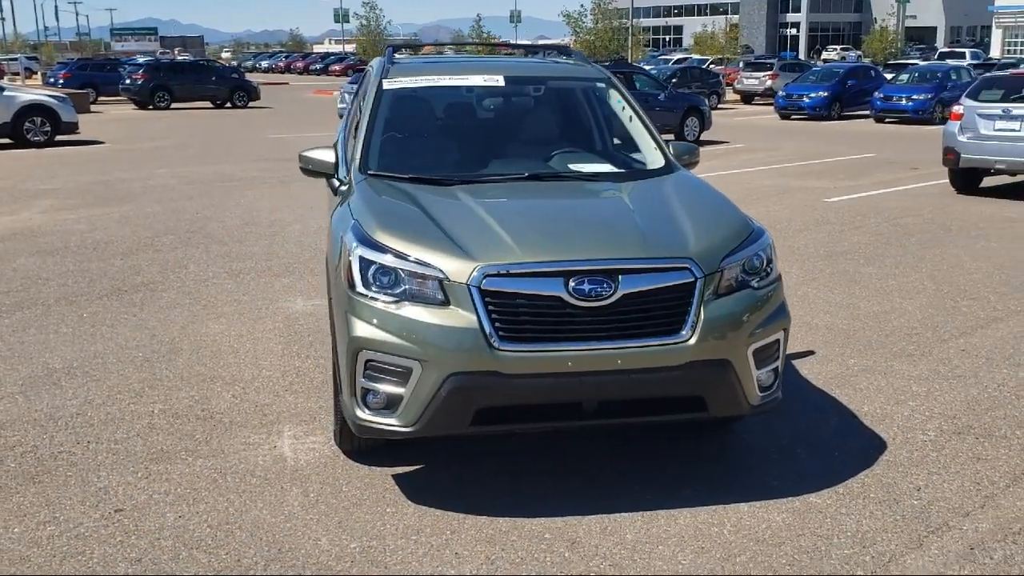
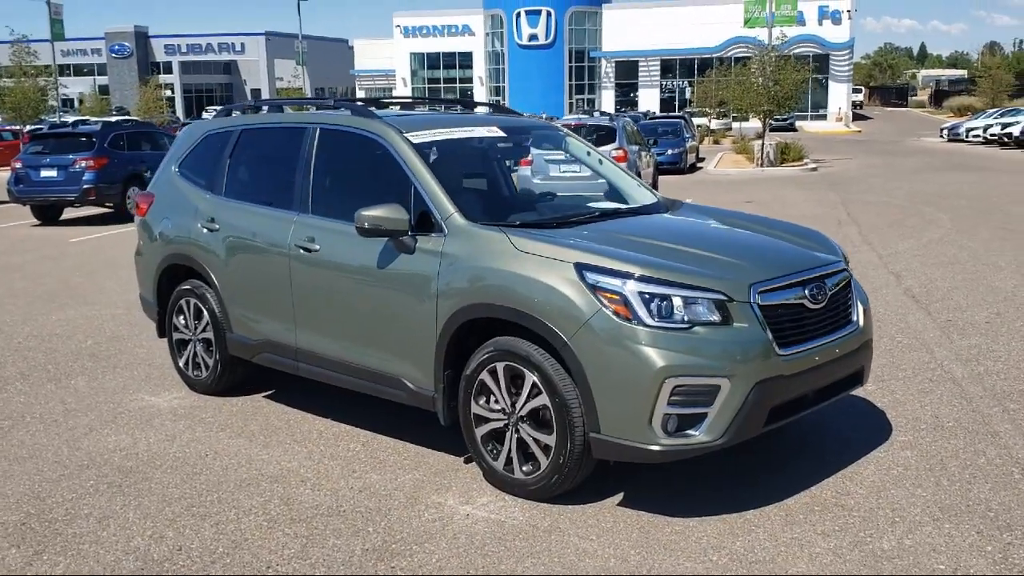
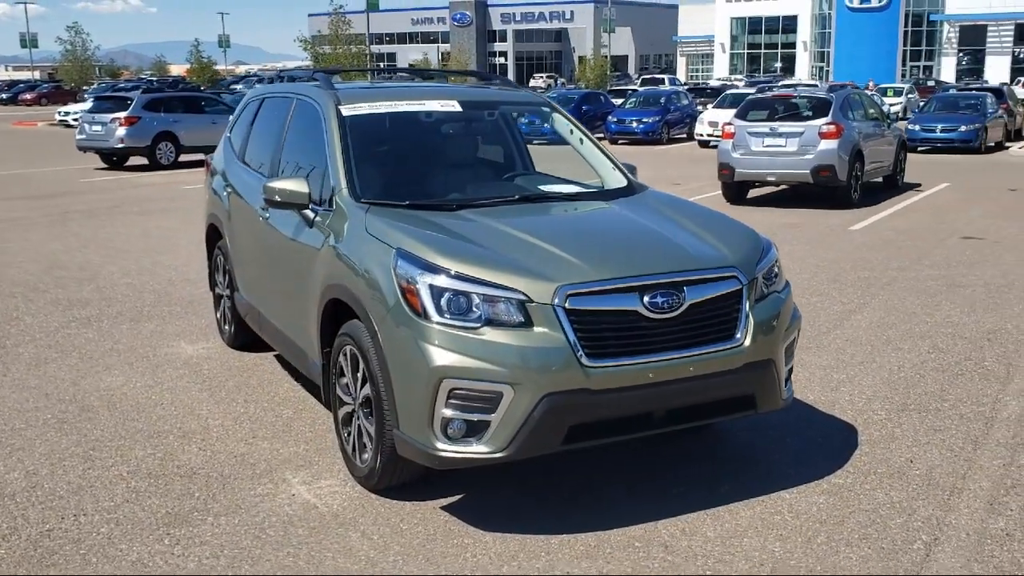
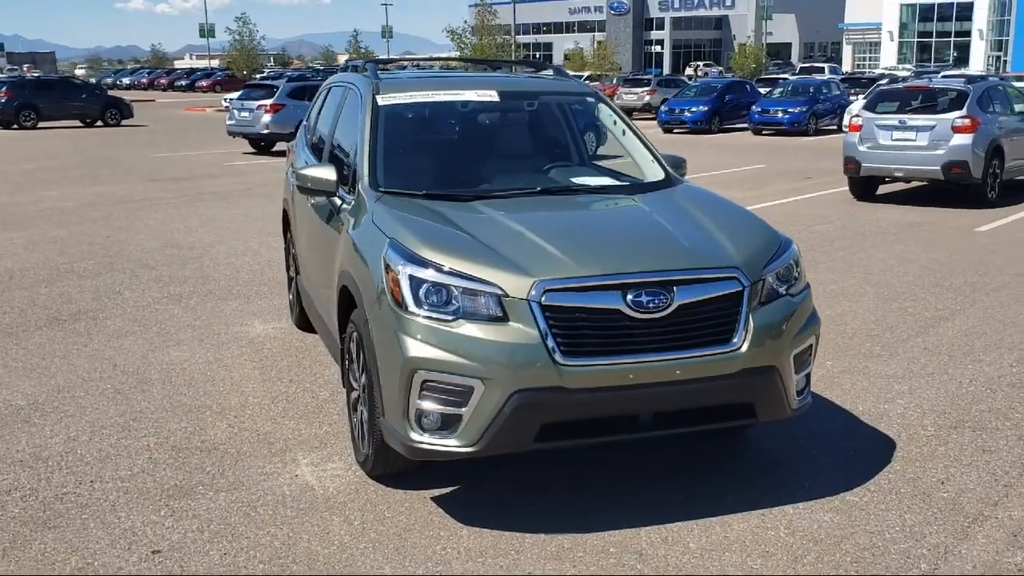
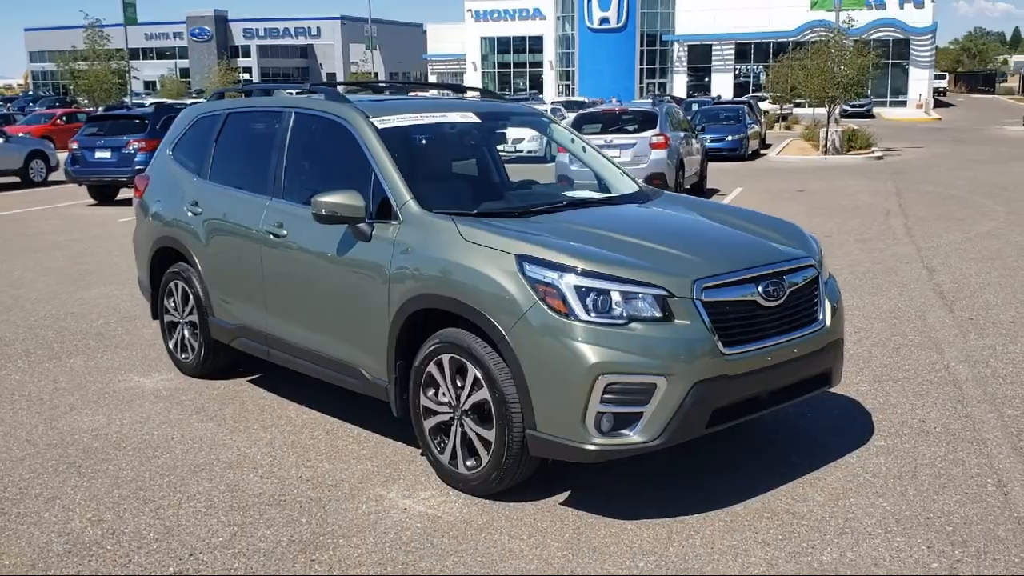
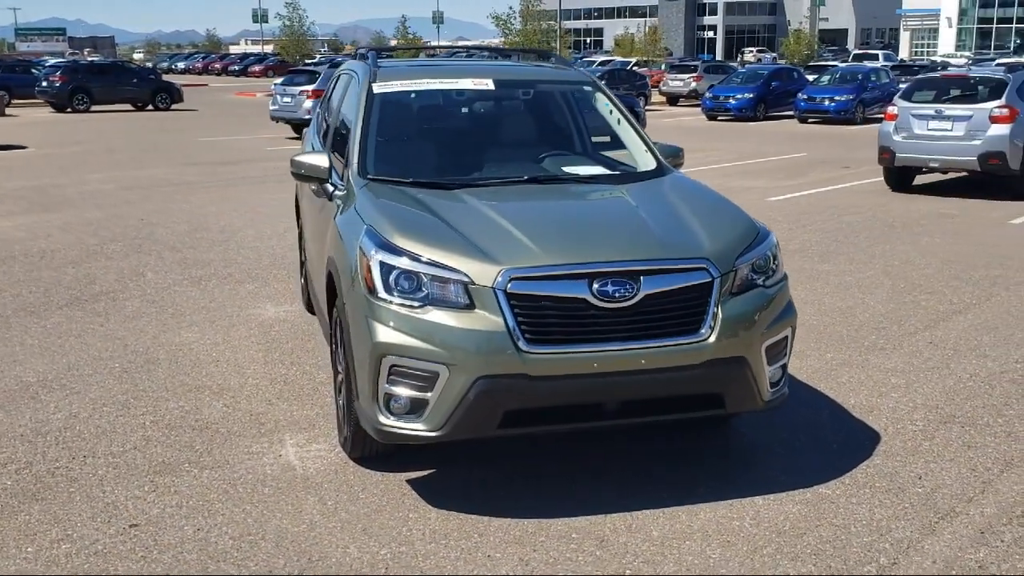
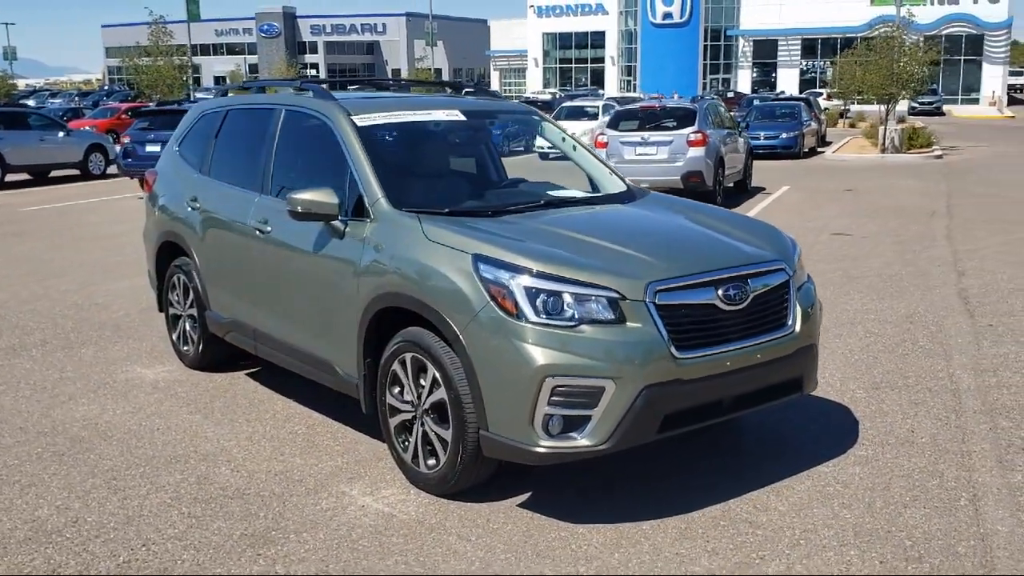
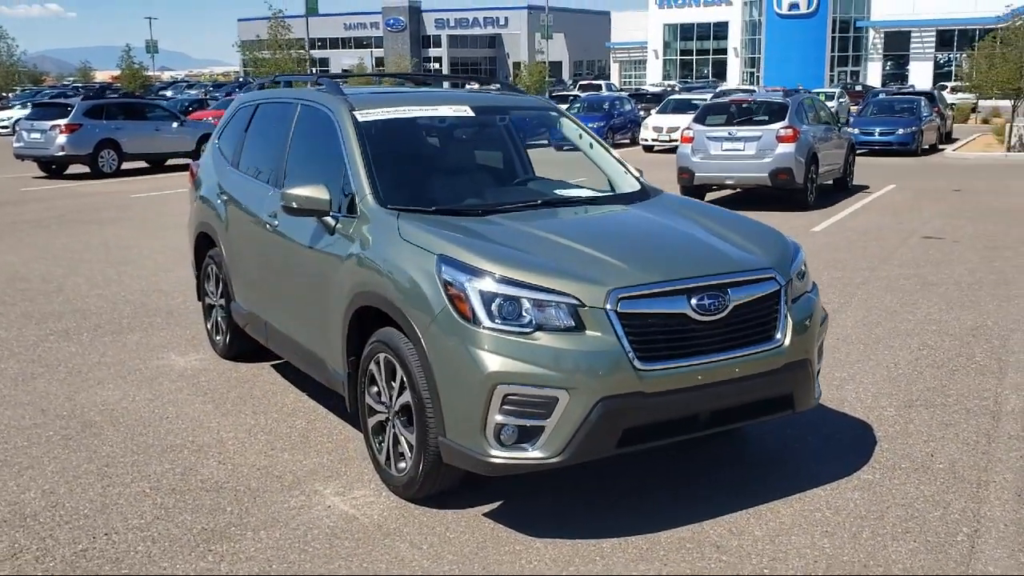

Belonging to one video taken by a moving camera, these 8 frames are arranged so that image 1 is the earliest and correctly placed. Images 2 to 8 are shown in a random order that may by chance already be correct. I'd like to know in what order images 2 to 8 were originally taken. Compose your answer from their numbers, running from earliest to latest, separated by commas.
6, 4, 3, 8, 7, 5, 2
